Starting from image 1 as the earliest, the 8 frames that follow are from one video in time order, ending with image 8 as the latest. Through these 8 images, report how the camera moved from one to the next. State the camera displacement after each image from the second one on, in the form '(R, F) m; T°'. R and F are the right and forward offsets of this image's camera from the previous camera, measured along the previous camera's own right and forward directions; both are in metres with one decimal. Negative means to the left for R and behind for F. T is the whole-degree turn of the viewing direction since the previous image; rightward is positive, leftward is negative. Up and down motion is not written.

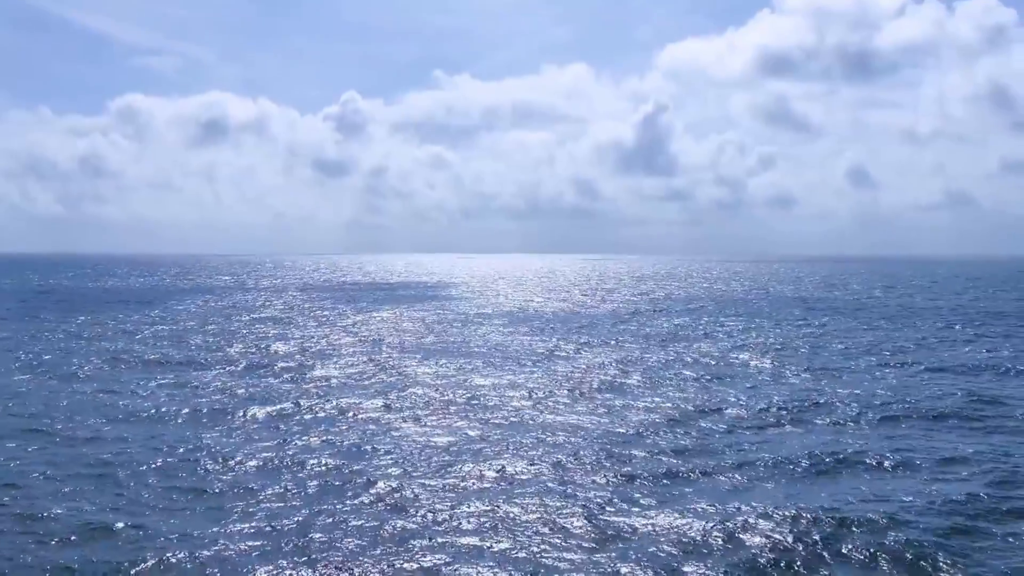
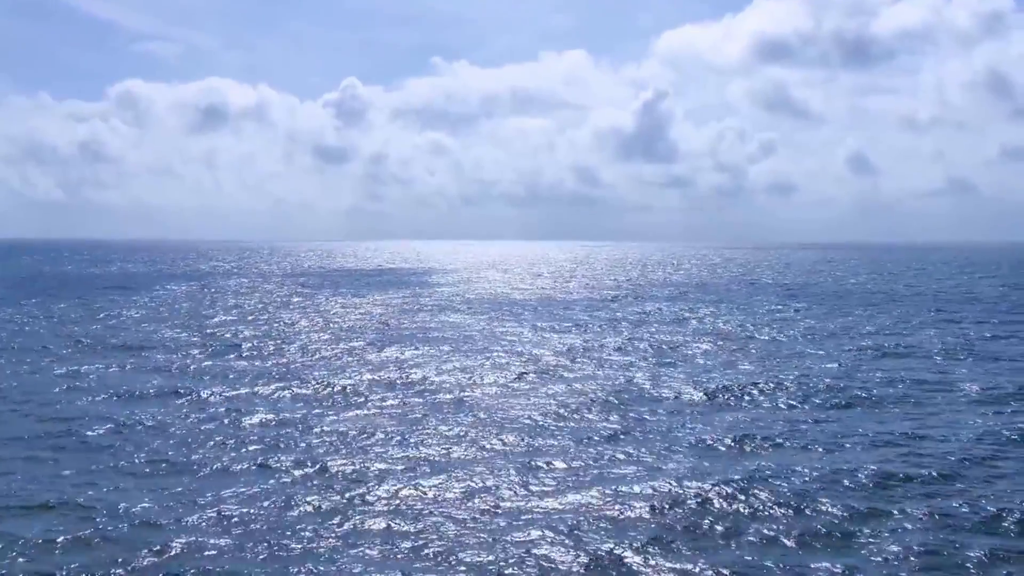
(+1.5, -0.2) m; 0°
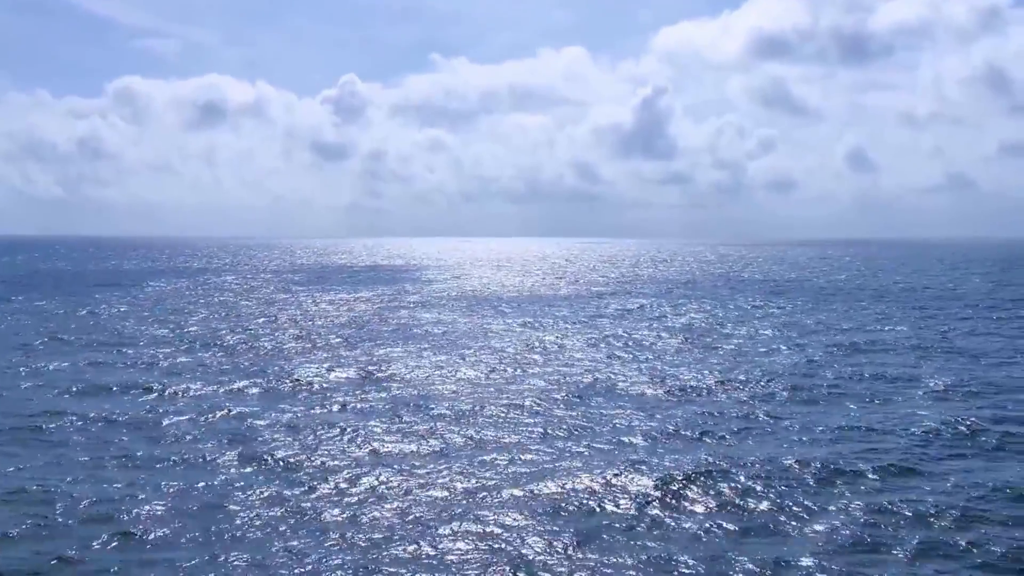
(+1.0, -0.2) m; 0°
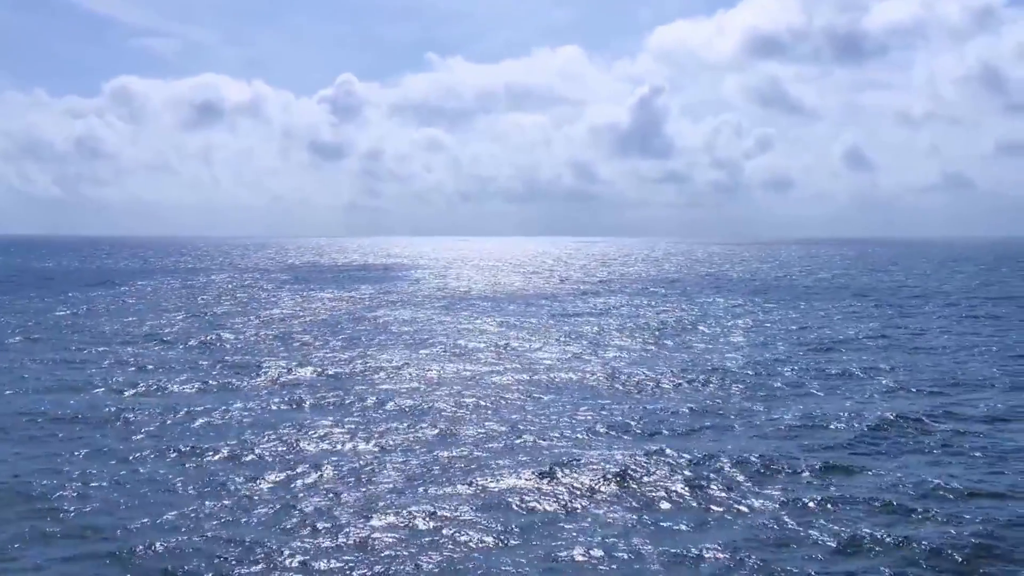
(+1.2, -0.4) m; 0°
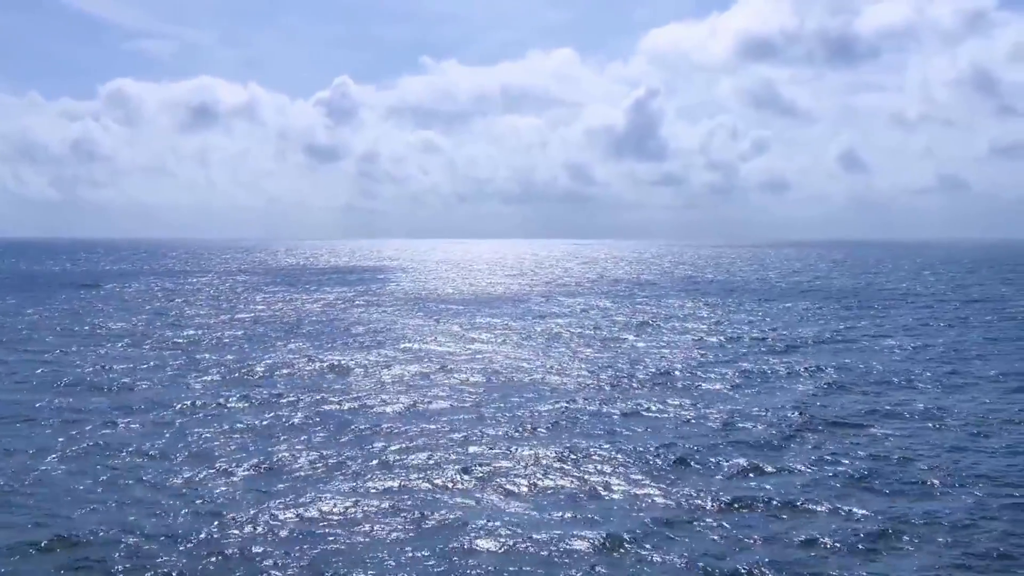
(+1.4, -0.5) m; 0°
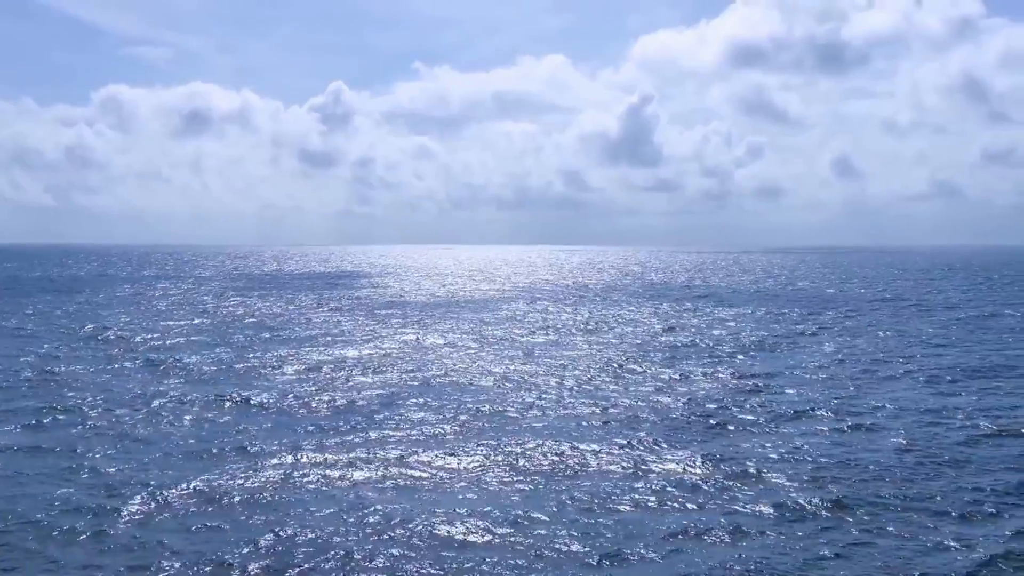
(+1.7, -0.5) m; 0°
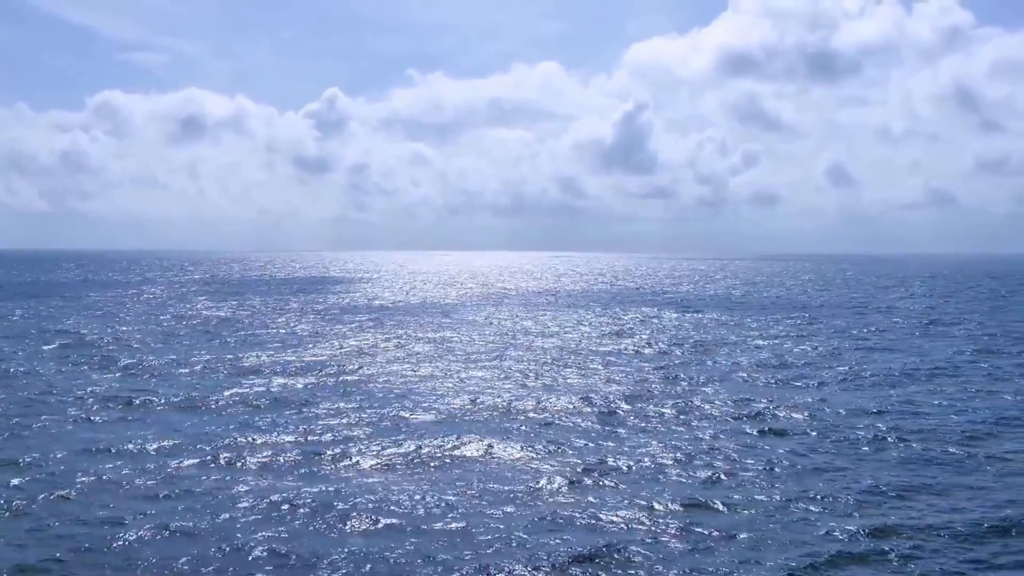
(+1.3, -0.5) m; 0°
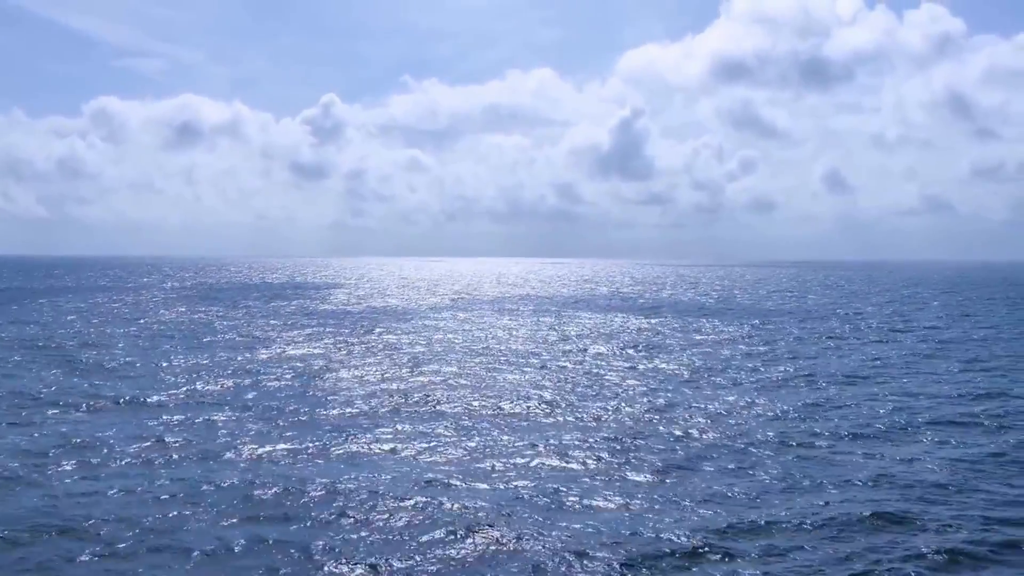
(+1.2, -0.3) m; 0°
